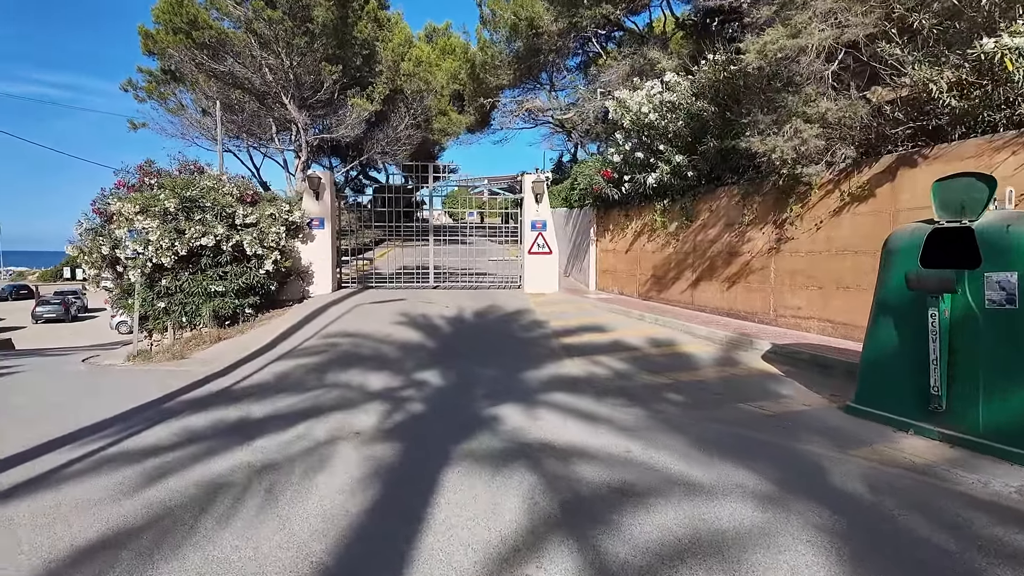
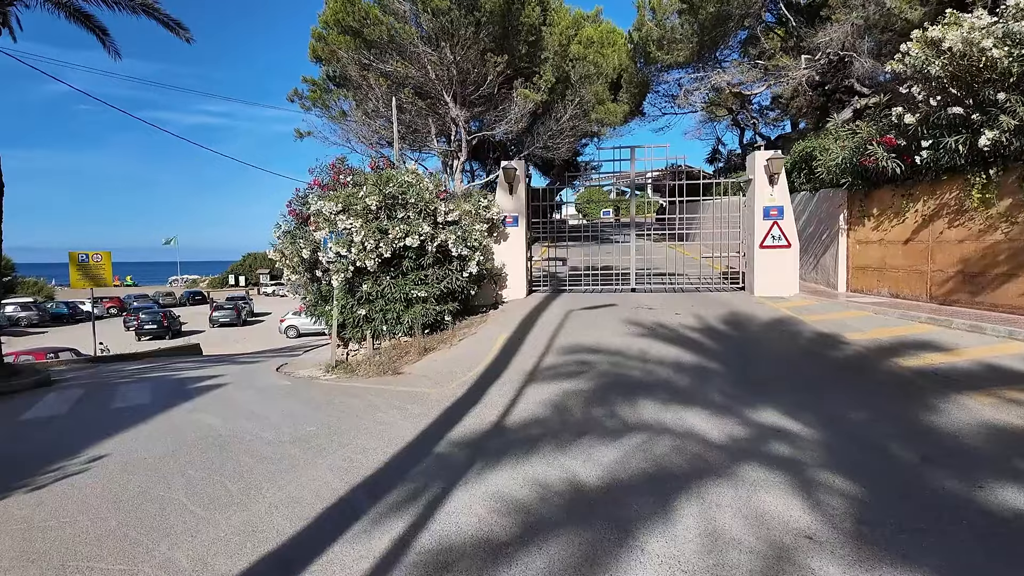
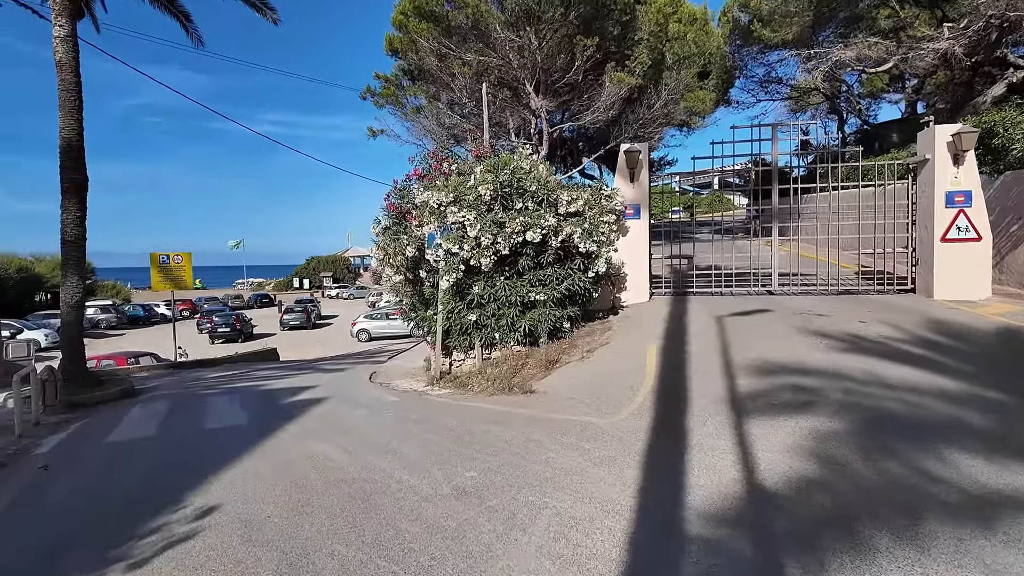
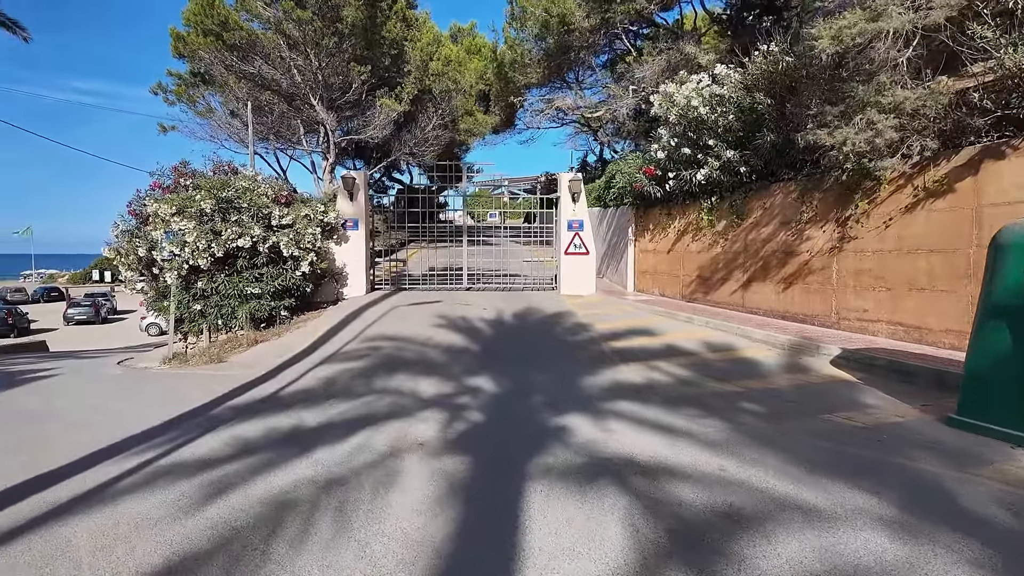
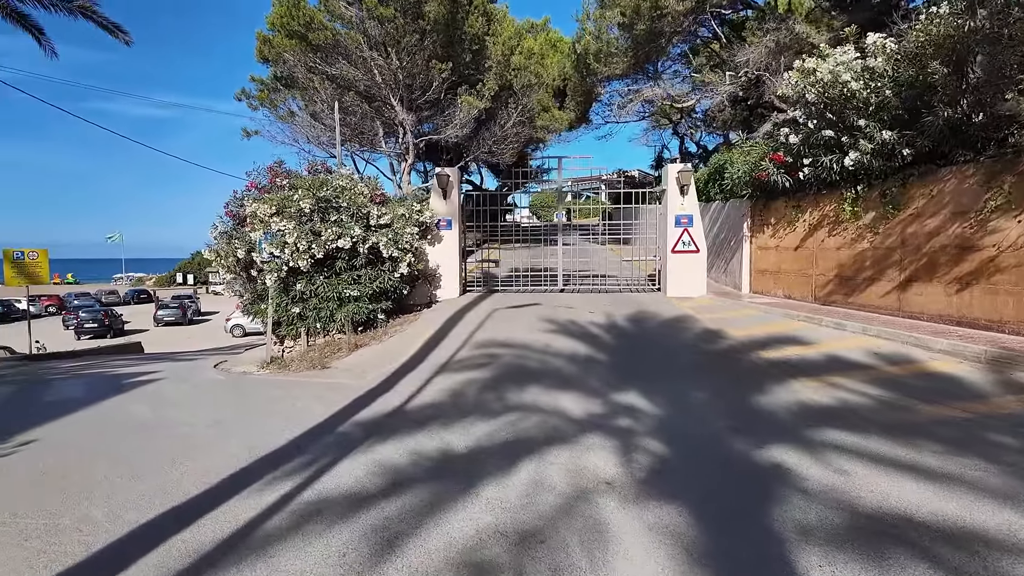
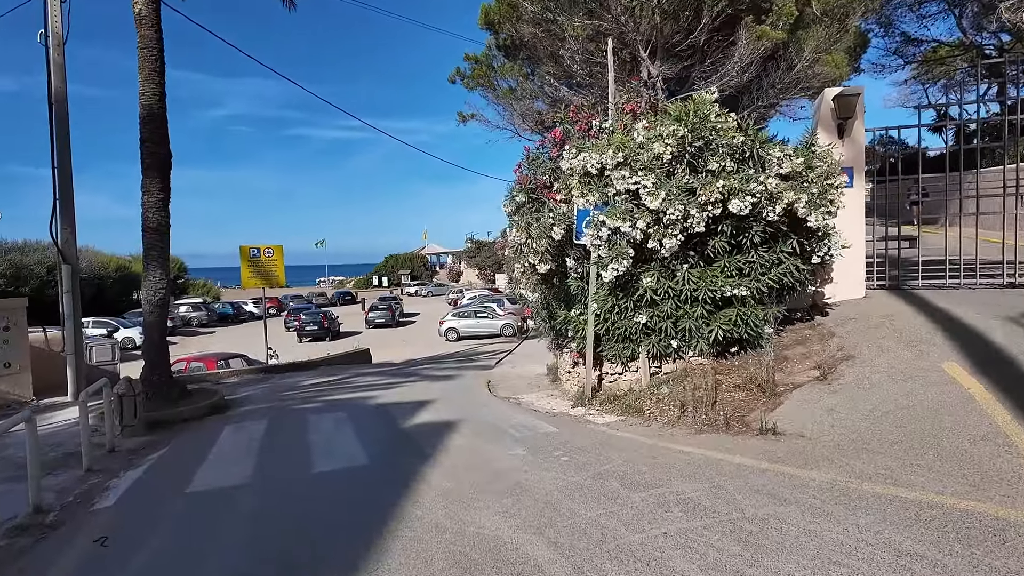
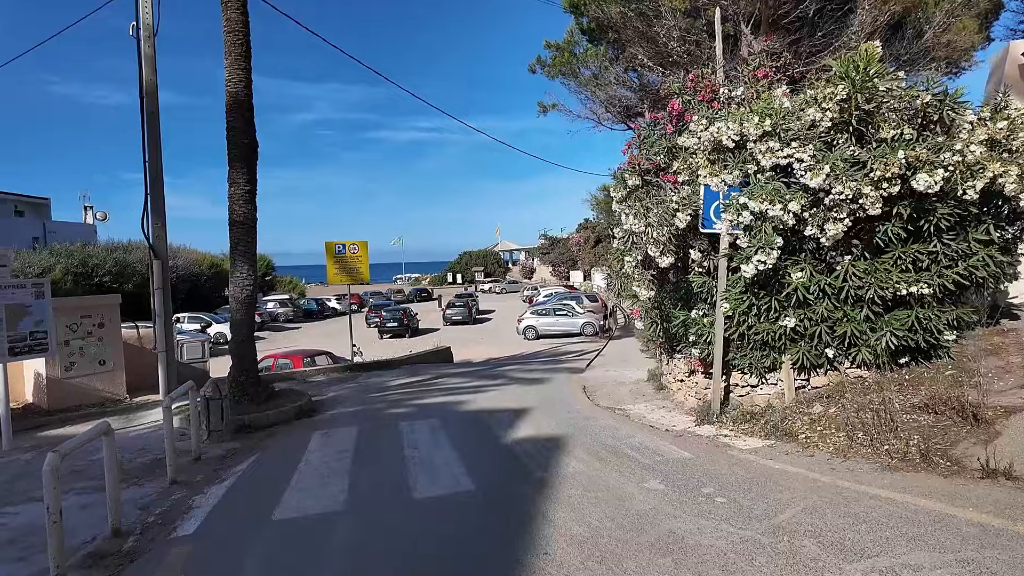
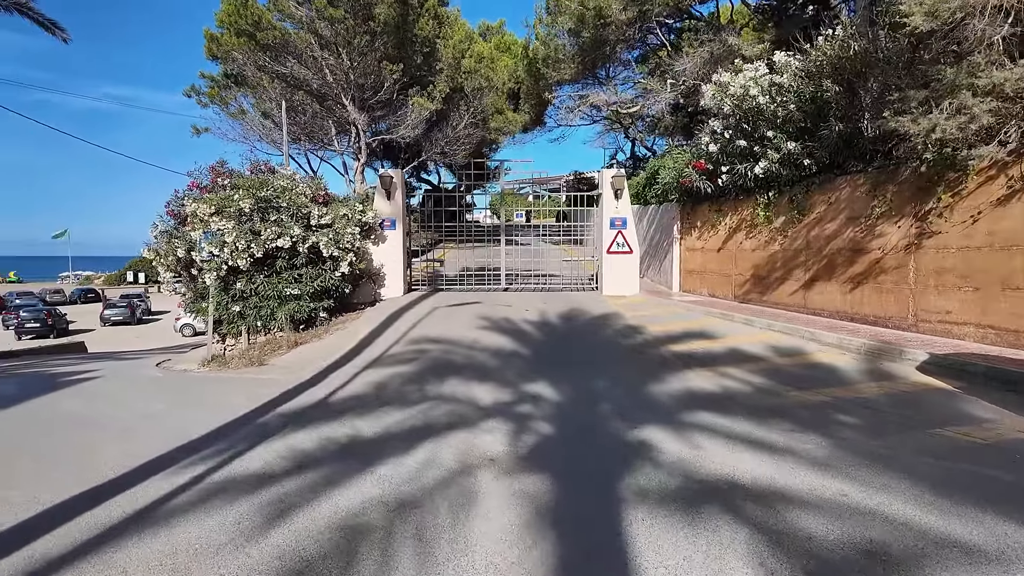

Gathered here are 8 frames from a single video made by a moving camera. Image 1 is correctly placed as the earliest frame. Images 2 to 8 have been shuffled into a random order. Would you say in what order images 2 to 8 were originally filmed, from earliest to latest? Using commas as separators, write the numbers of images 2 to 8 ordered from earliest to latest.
4, 8, 5, 2, 3, 6, 7
